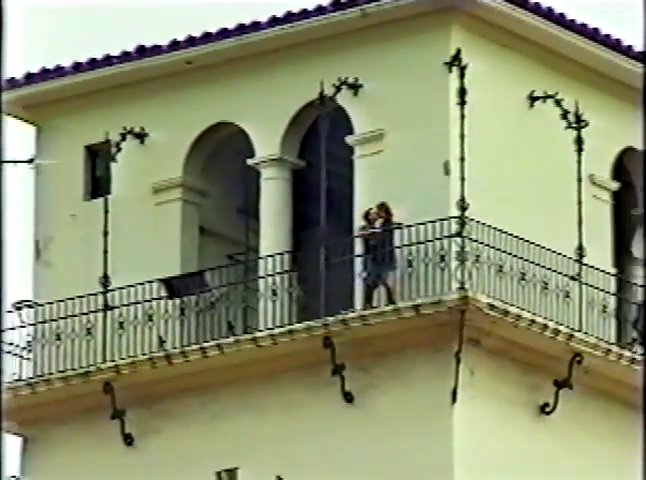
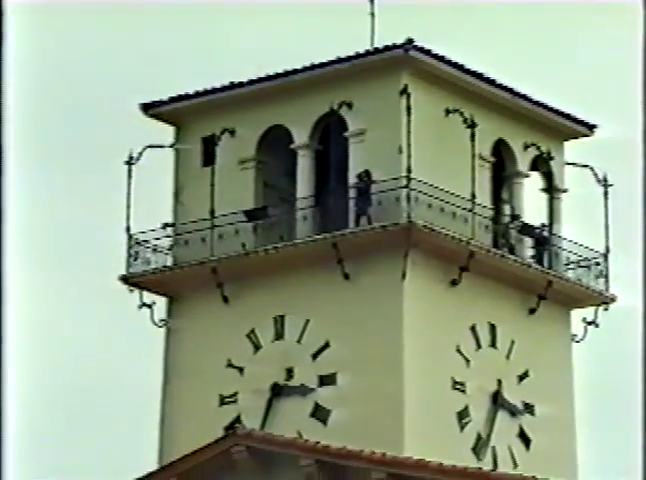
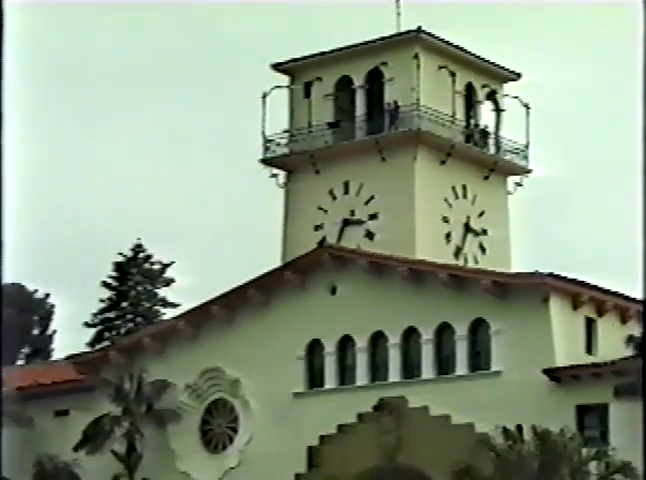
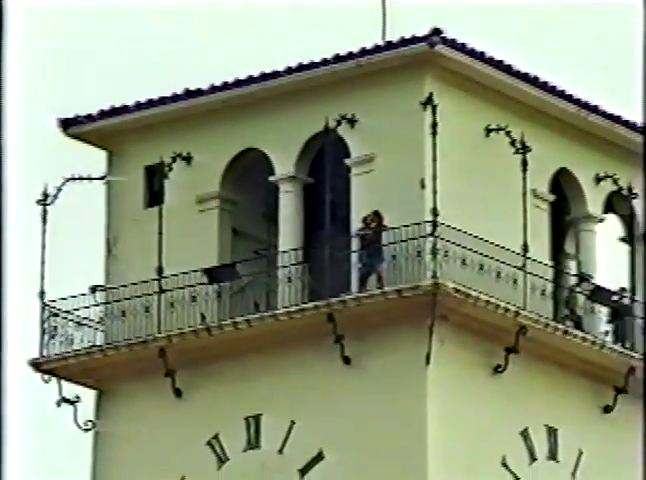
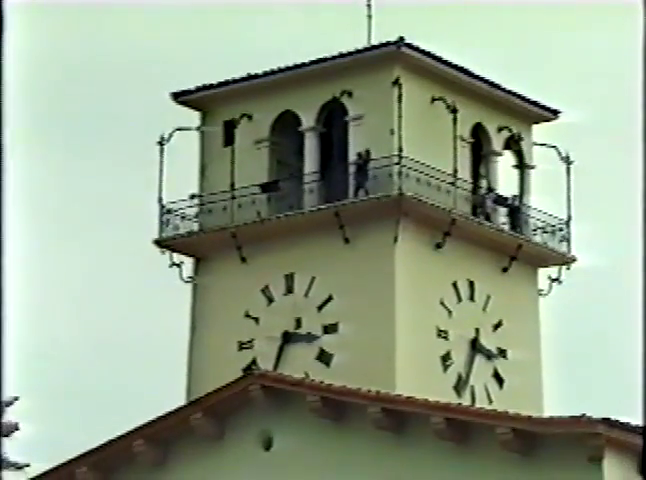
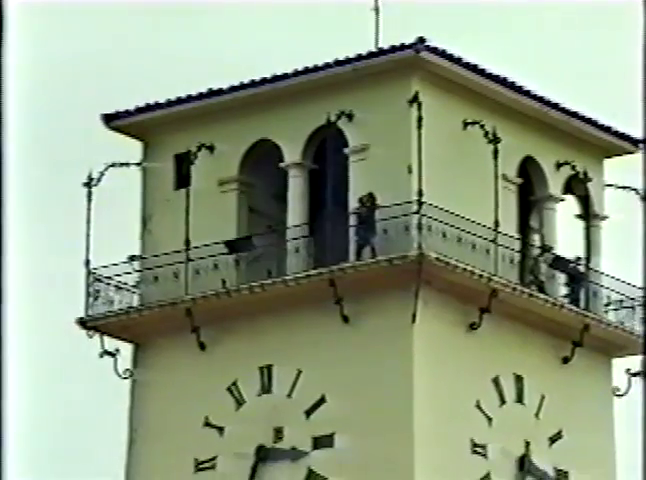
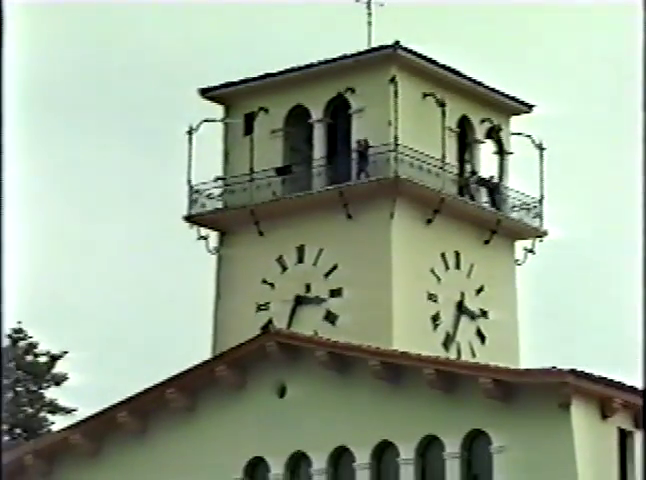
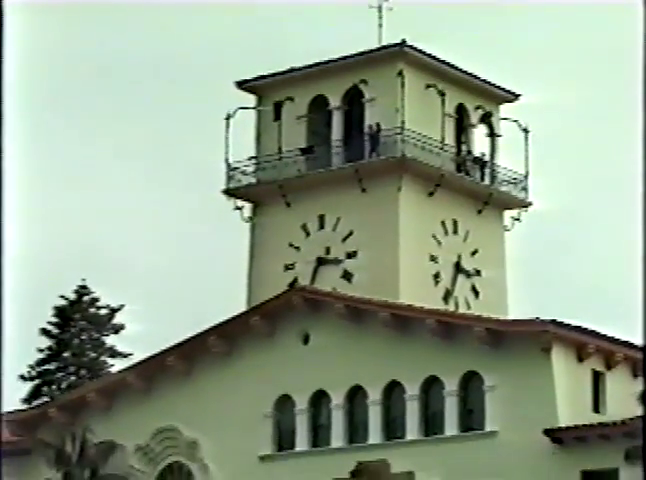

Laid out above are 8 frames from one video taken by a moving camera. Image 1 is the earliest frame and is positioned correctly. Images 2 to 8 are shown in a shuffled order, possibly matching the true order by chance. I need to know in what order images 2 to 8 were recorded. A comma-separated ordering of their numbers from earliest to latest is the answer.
4, 6, 2, 5, 7, 8, 3
